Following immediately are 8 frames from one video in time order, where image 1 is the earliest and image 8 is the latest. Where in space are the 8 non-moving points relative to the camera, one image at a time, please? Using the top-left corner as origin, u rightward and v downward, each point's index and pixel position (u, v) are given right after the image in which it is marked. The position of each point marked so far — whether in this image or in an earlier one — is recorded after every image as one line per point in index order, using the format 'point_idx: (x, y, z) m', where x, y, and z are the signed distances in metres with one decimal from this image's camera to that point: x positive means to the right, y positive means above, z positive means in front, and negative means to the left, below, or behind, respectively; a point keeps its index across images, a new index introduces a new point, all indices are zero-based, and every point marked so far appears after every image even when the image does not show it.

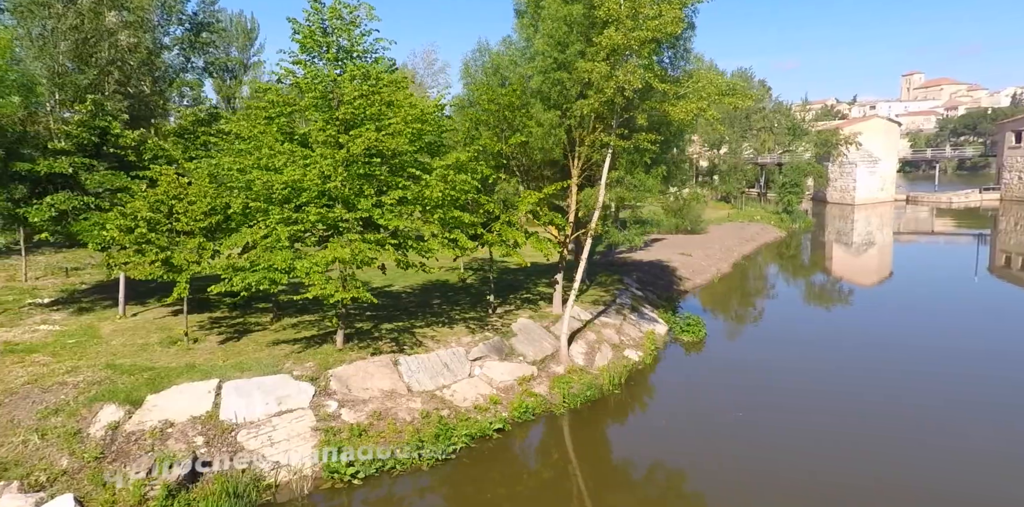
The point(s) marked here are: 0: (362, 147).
0: (-3.4, +2.5, +13.7) m
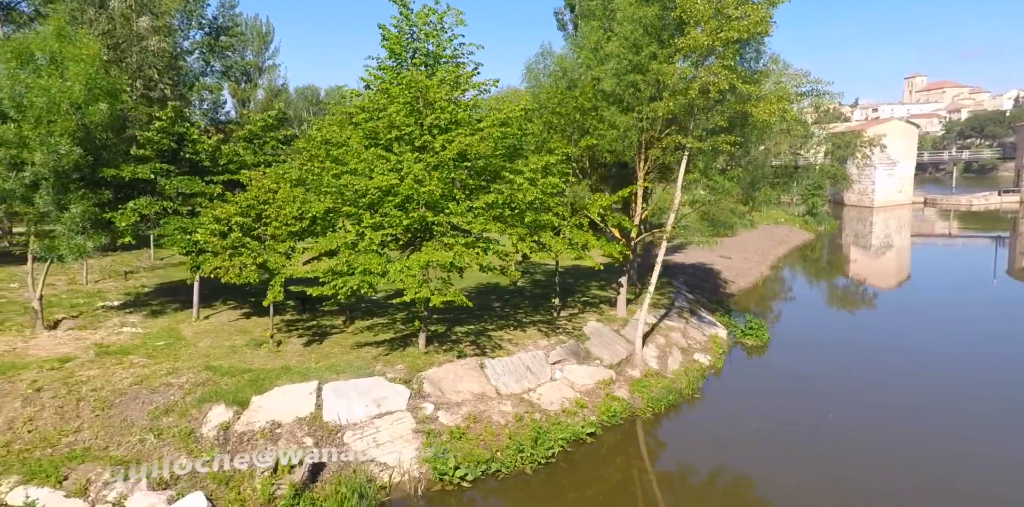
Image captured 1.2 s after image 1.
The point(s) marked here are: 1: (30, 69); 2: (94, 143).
0: (-1.3, +2.4, +13.8) m
1: (-14.4, +5.5, +17.5) m
2: (-12.4, +3.3, +17.8) m
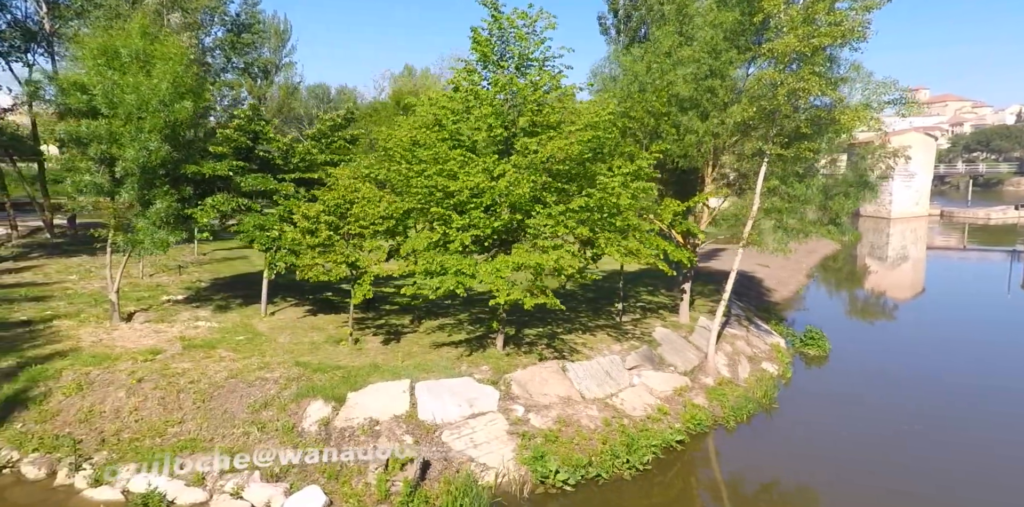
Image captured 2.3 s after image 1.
0: (+0.8, +2.3, +13.9) m
1: (-12.1, +5.7, +17.9) m
2: (-10.2, +3.4, +18.2) m
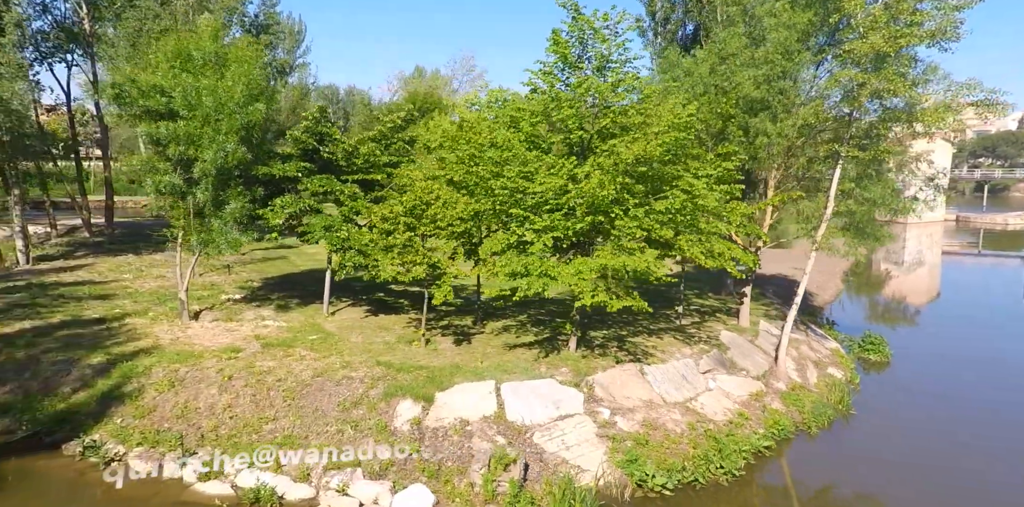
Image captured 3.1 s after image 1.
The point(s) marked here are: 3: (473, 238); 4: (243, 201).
0: (+2.8, +2.3, +13.8) m
1: (-10.0, +5.7, +18.3) m
2: (-8.1, +3.4, +18.5) m
3: (-1.0, +0.4, +16.0) m
4: (-8.3, +1.6, +18.3) m
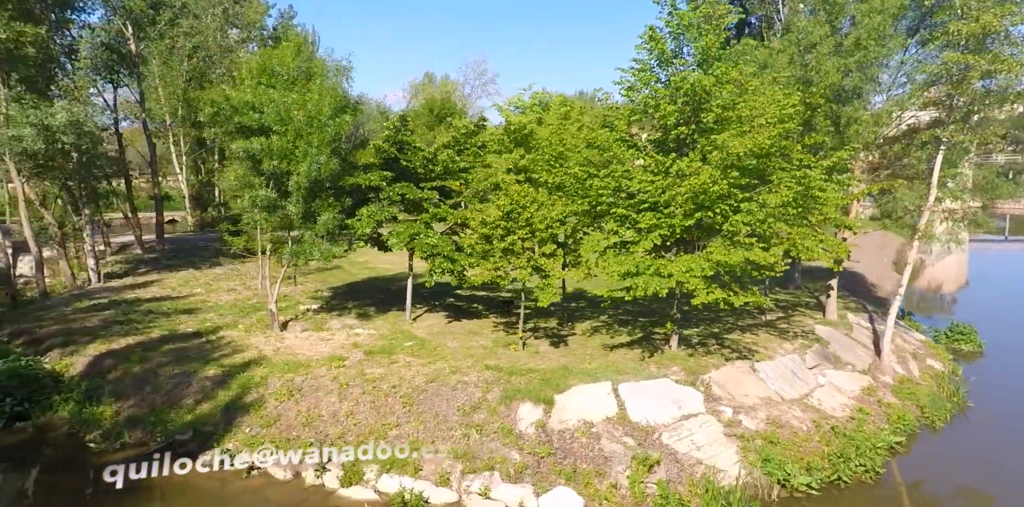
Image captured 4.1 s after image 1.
0: (+5.2, +2.4, +13.6) m
1: (-7.5, +5.4, +18.7) m
2: (-5.5, +3.1, +18.8) m
3: (+1.6, +0.4, +16.0) m
4: (-5.6, +1.3, +18.6) m
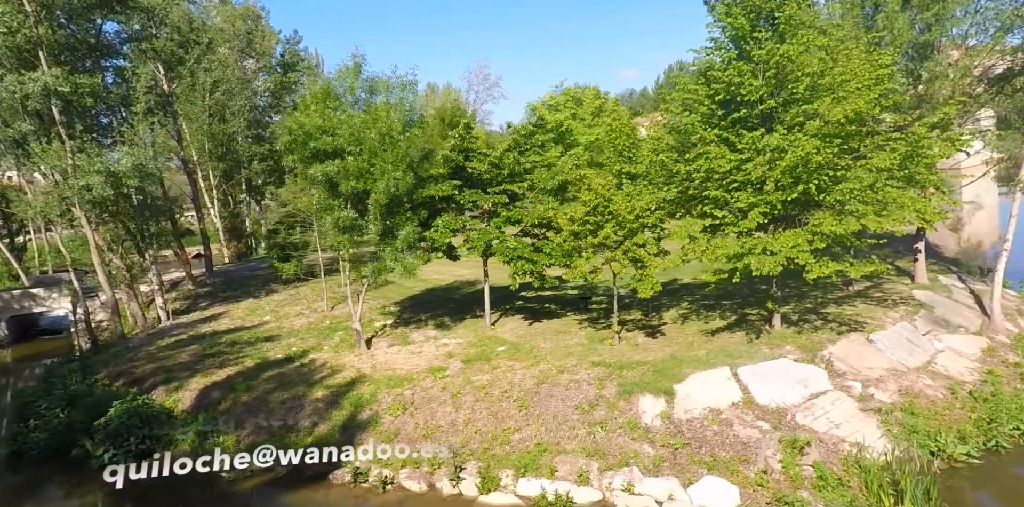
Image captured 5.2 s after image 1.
0: (+7.1, +3.0, +13.2) m
1: (-5.5, +4.7, +19.0) m
2: (-3.2, +2.7, +19.0) m
3: (+3.9, +0.7, +15.7) m
4: (-3.2, +0.9, +18.8) m
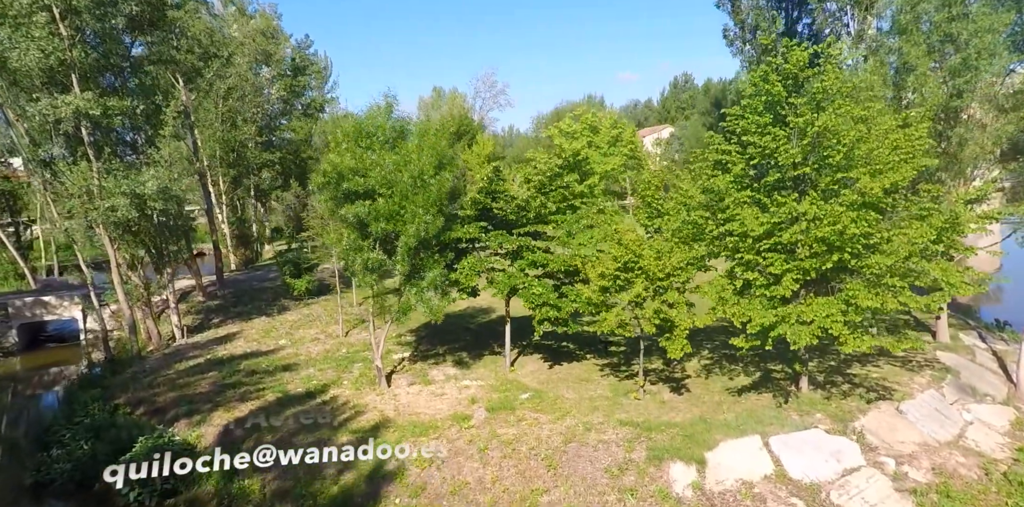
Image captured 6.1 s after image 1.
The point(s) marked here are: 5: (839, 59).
0: (+8.0, +1.5, +13.3) m
1: (-4.5, +3.5, +19.2) m
2: (-2.3, +1.4, +19.1) m
3: (+4.7, -0.8, +15.8) m
4: (-2.4, -0.5, +18.9) m
5: (+8.3, +4.9, +15.1) m
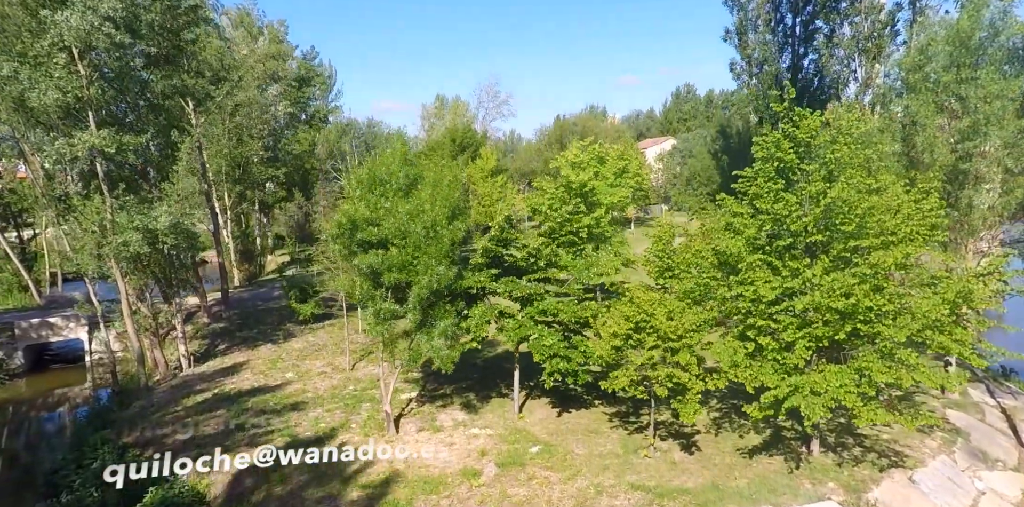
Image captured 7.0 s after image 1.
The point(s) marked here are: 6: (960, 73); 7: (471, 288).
0: (+8.3, -0.1, +13.4) m
1: (-4.1, +1.9, +19.5) m
2: (-2.0, -0.2, +19.3) m
3: (+5.0, -2.4, +15.9) m
4: (-2.0, -2.0, +19.0) m
5: (+8.7, +3.3, +15.3) m
6: (+14.5, +5.9, +19.2) m
7: (-1.4, -1.1, +19.8) m
